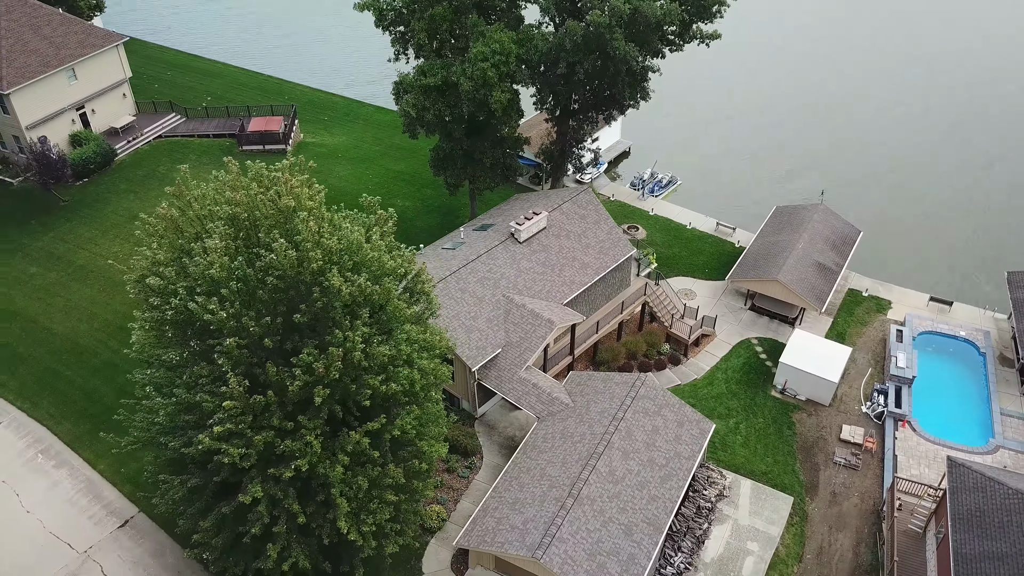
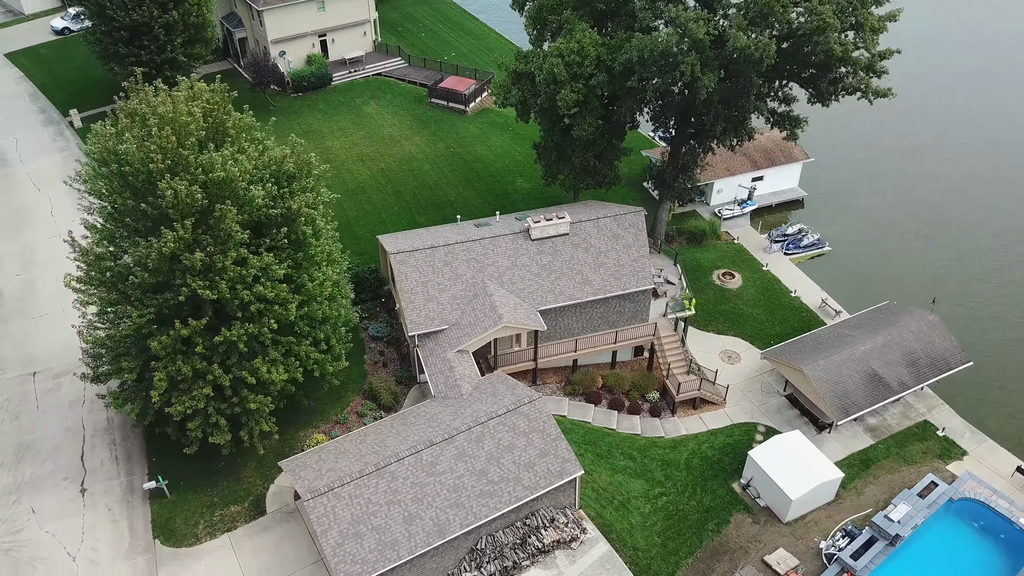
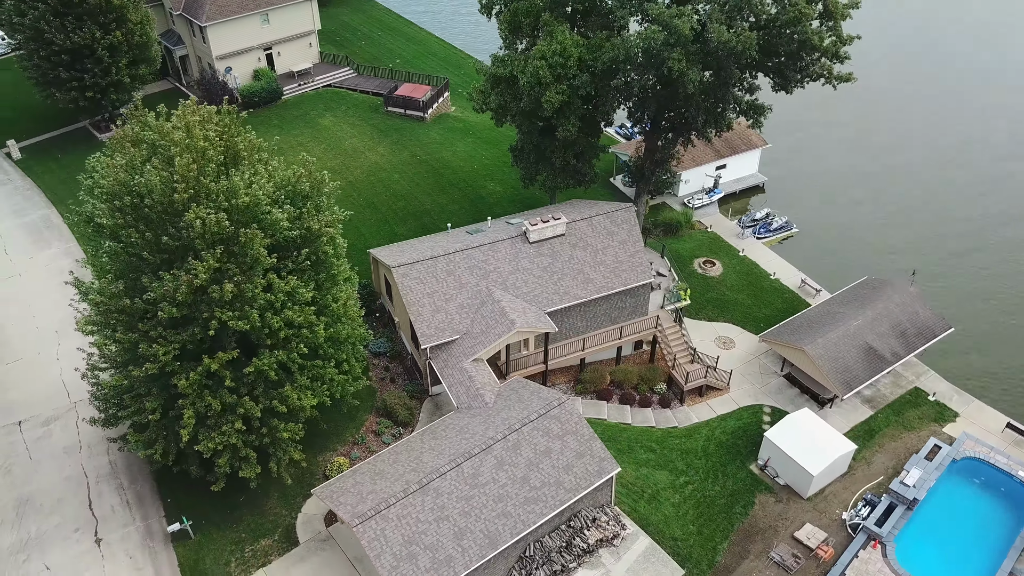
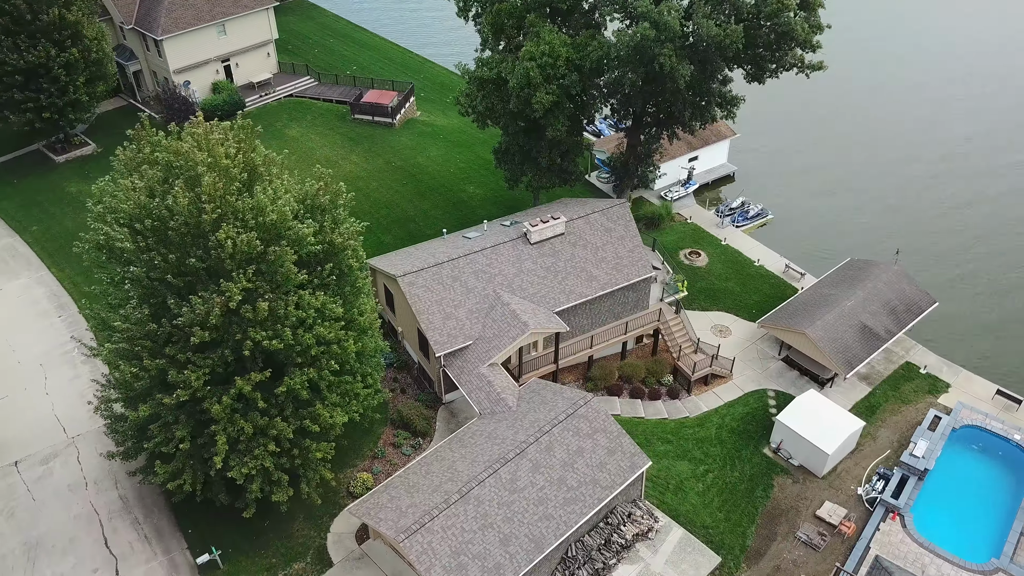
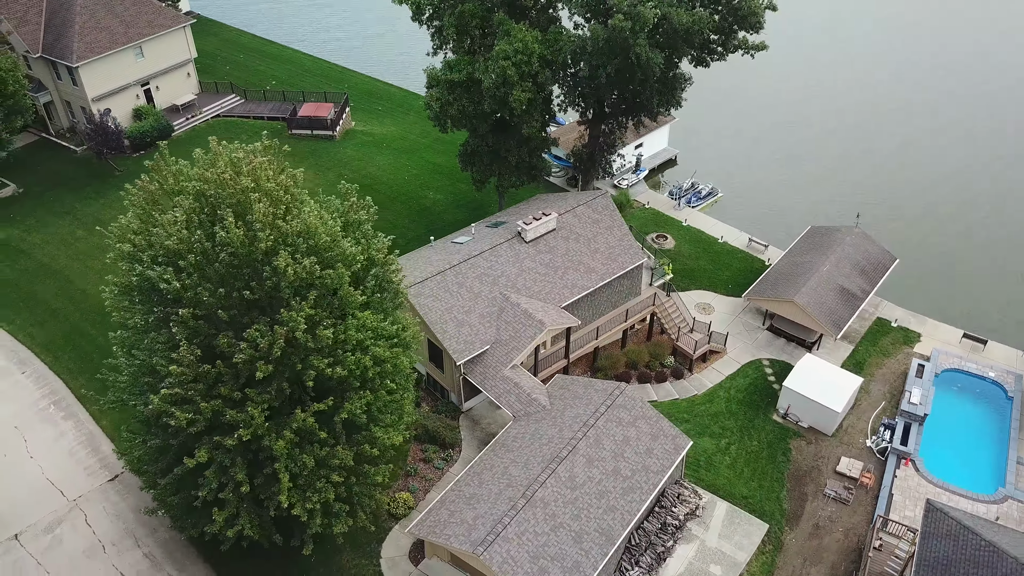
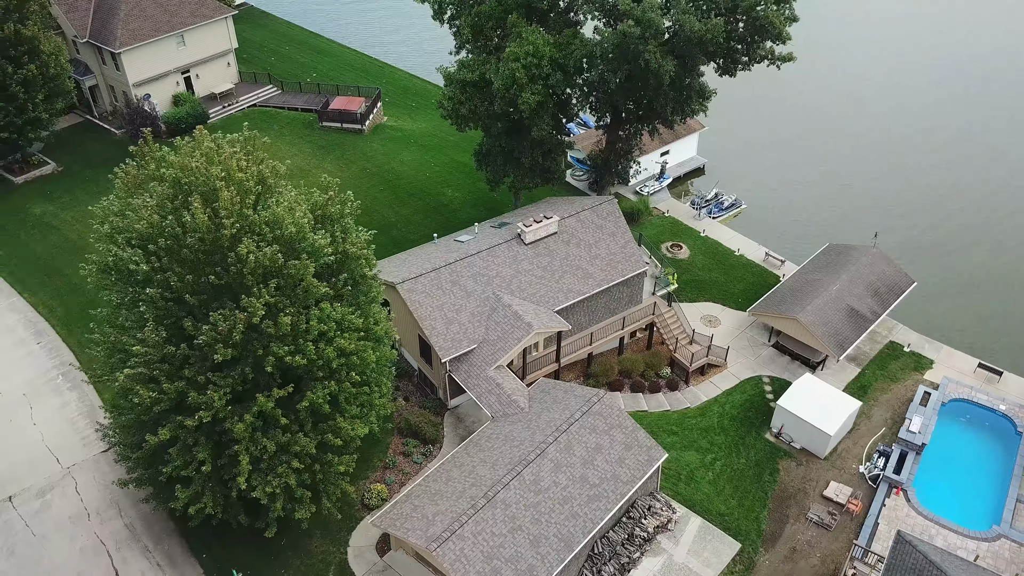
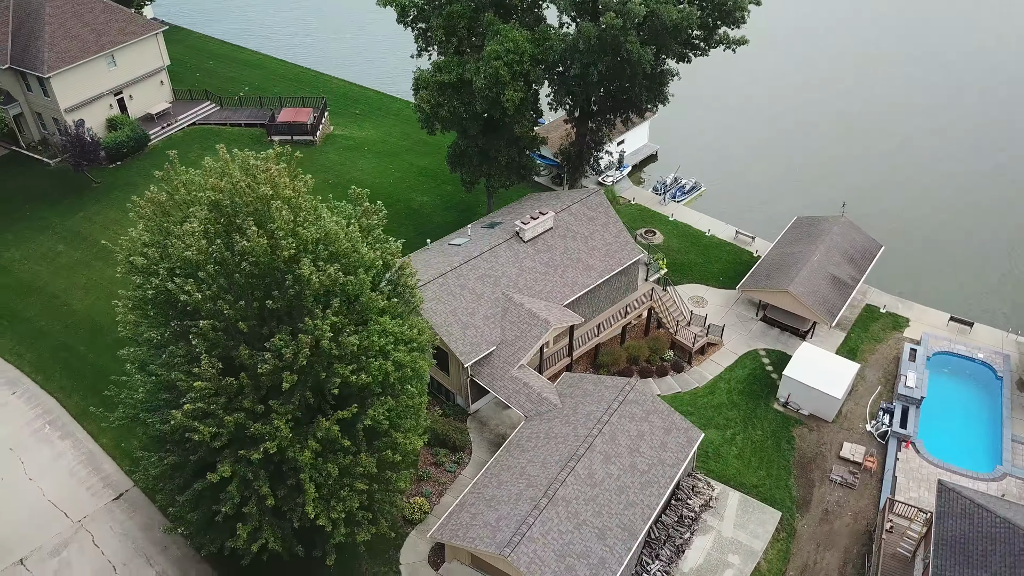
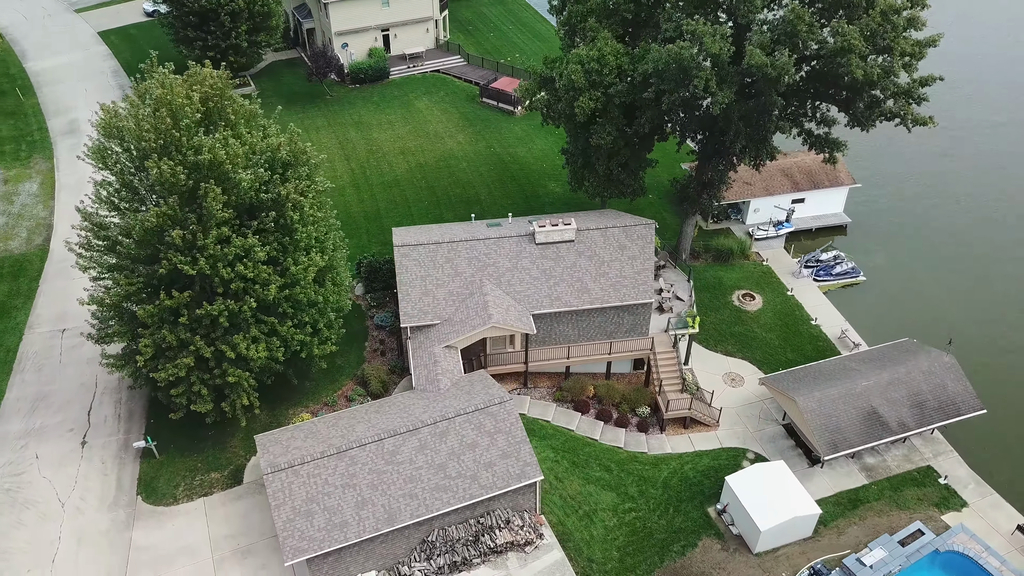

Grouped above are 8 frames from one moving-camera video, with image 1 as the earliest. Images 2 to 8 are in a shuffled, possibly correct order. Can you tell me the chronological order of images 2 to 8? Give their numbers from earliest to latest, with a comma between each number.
7, 5, 6, 4, 3, 2, 8
